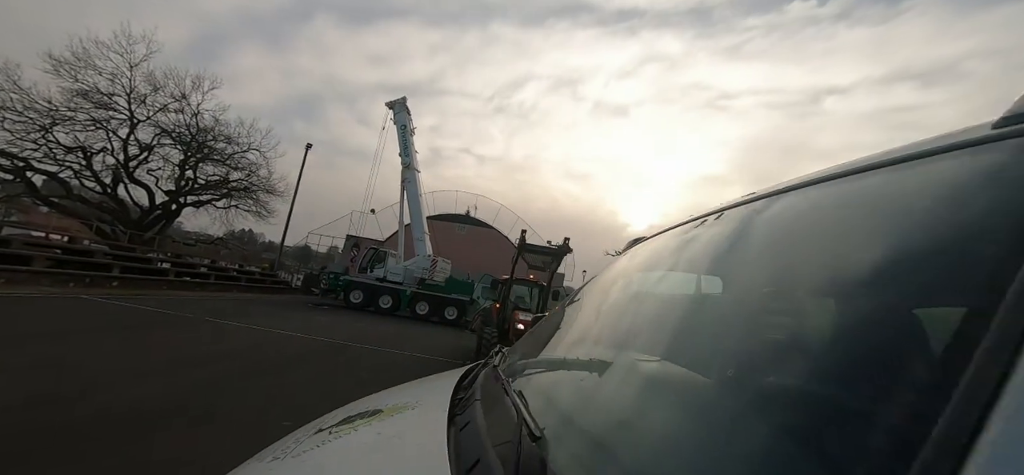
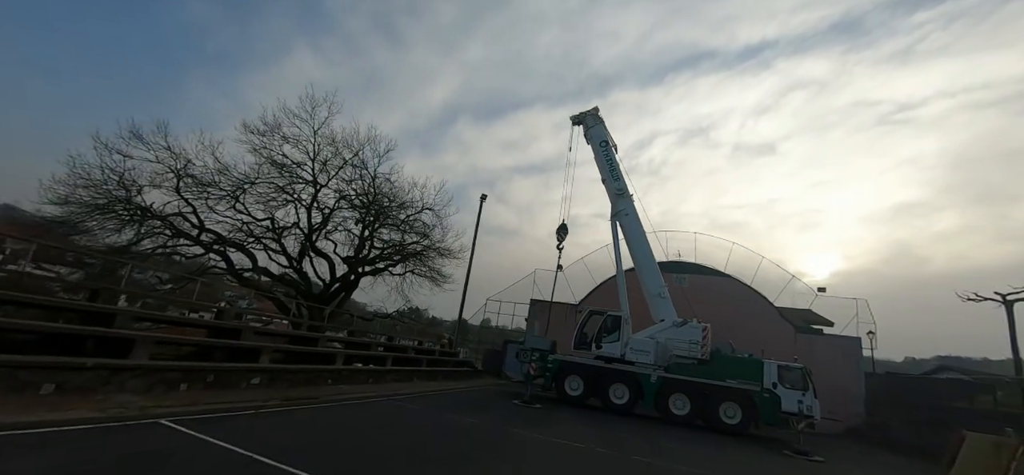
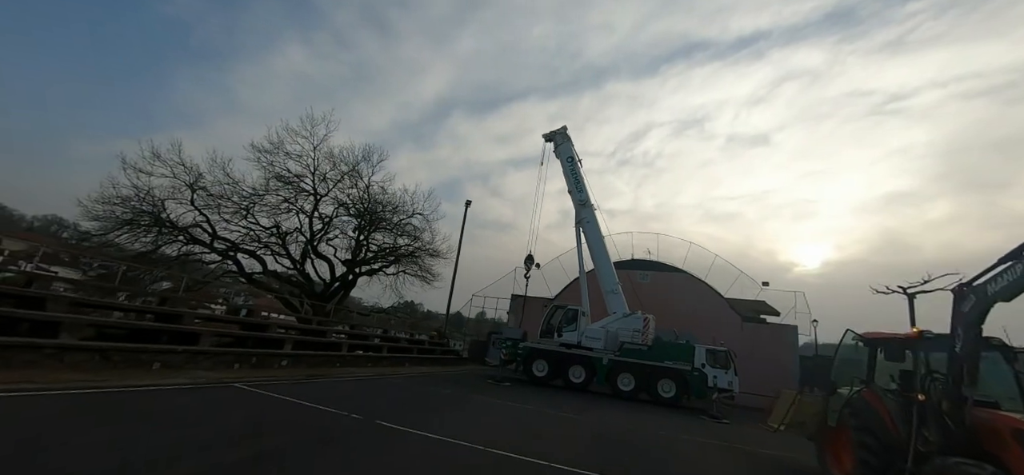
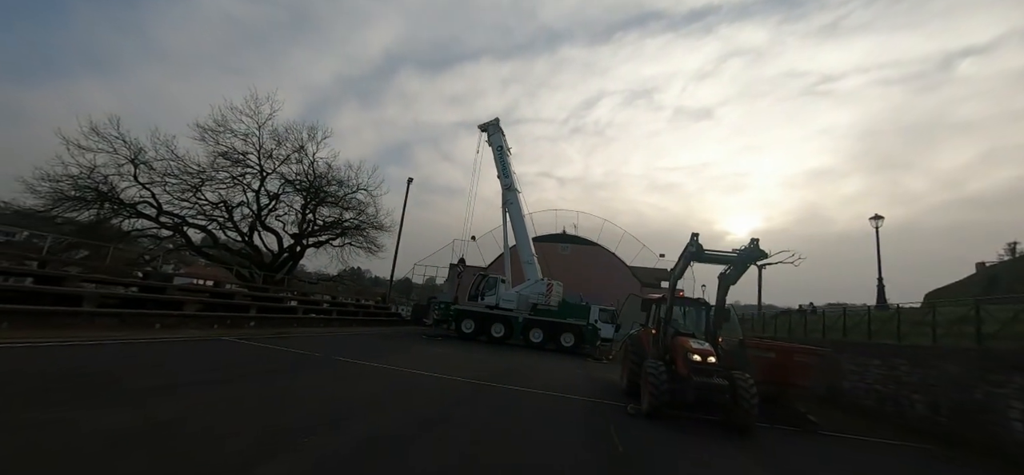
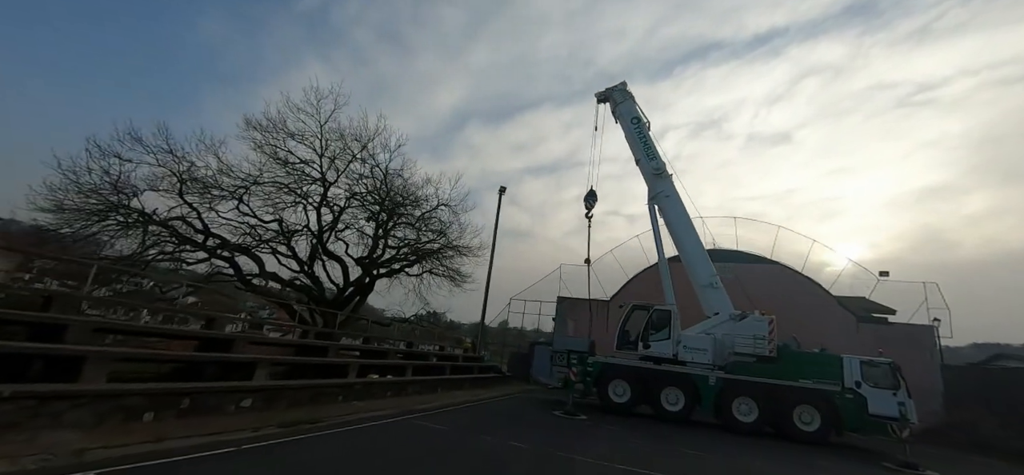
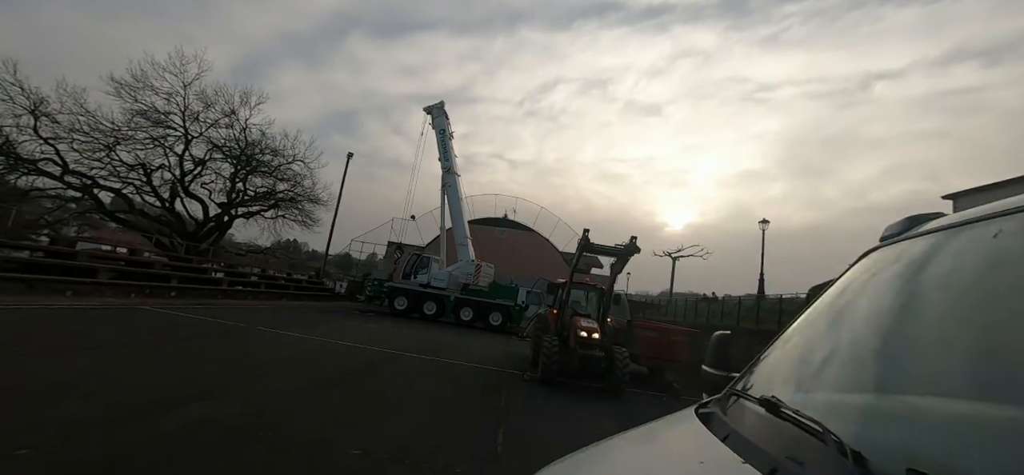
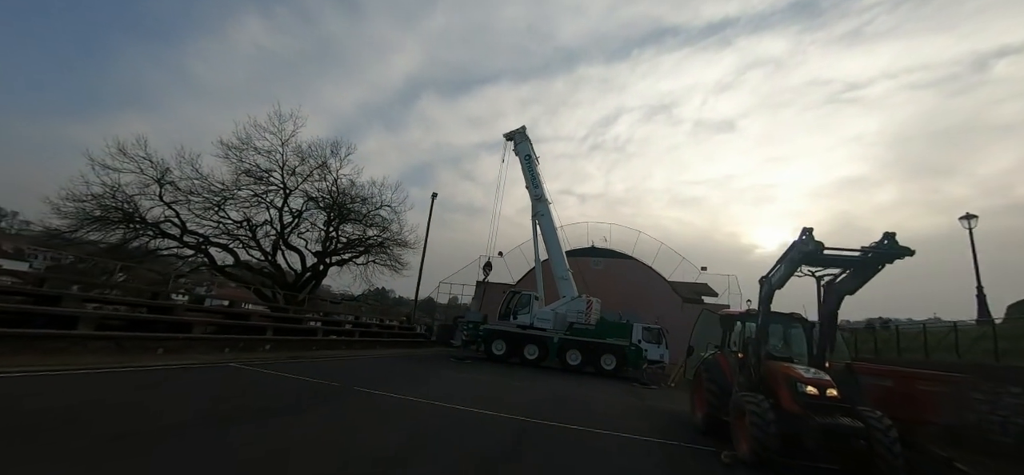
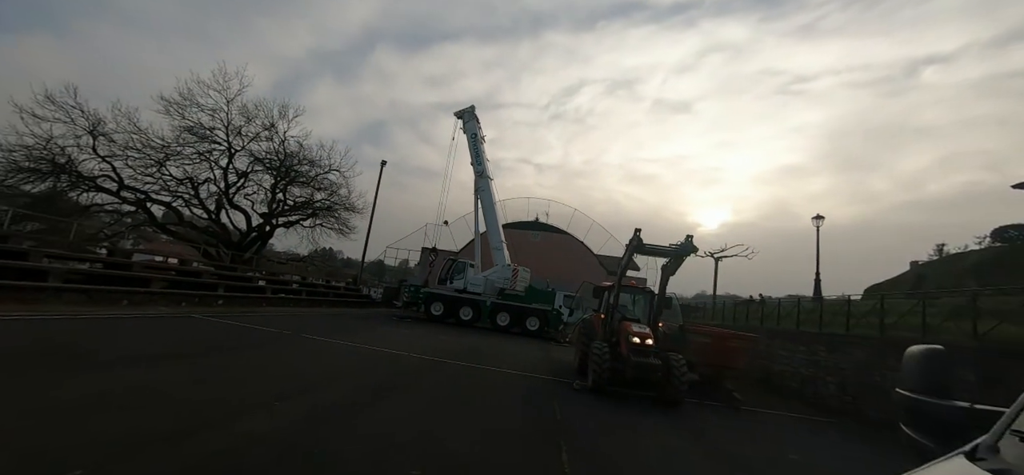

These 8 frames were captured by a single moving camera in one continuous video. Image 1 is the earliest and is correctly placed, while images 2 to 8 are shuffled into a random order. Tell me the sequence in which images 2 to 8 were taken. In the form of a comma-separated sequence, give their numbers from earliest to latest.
6, 8, 4, 7, 3, 2, 5
